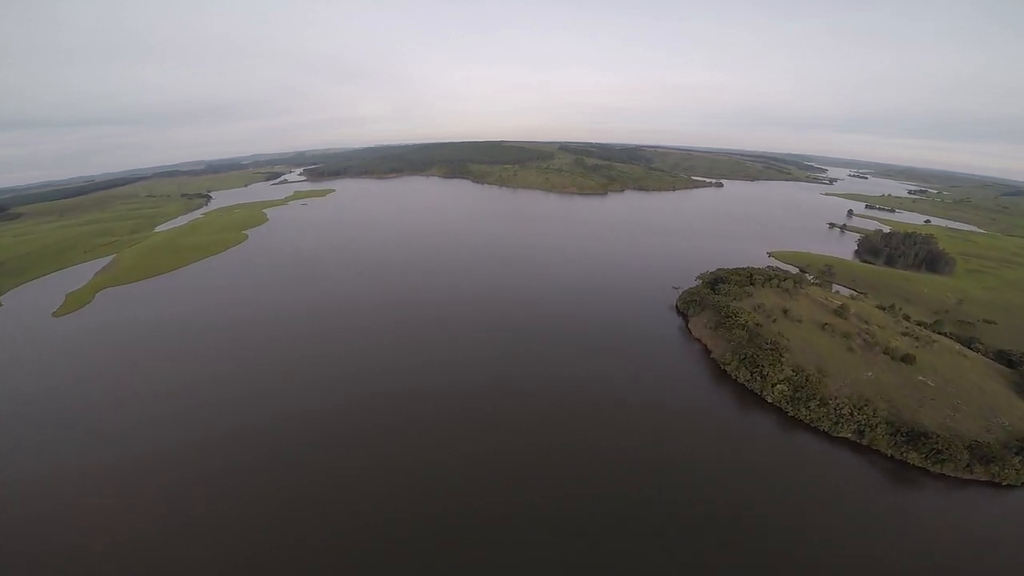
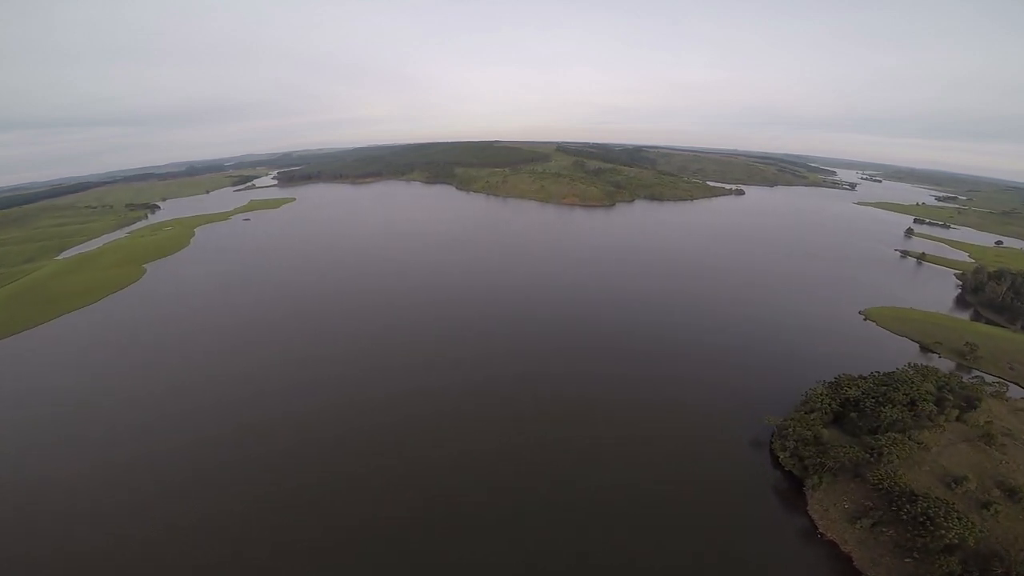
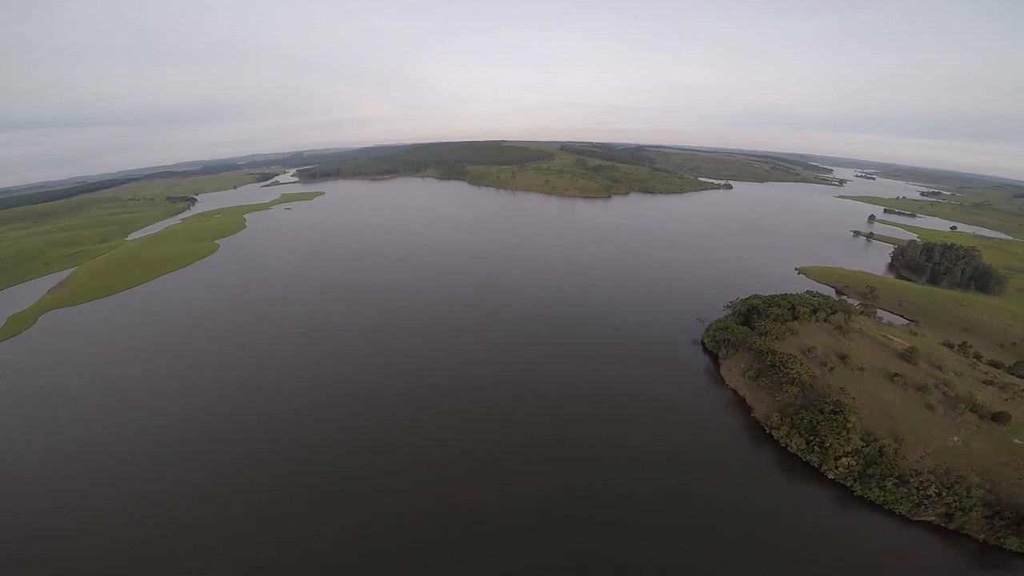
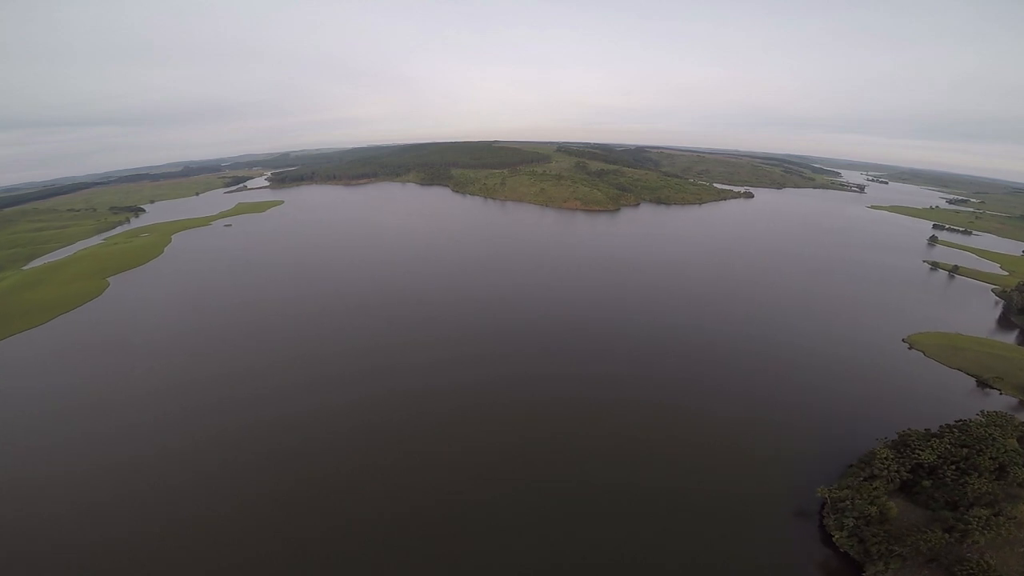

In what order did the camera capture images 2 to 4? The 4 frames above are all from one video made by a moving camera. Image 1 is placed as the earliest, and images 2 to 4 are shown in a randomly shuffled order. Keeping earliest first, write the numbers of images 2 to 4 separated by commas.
3, 2, 4
